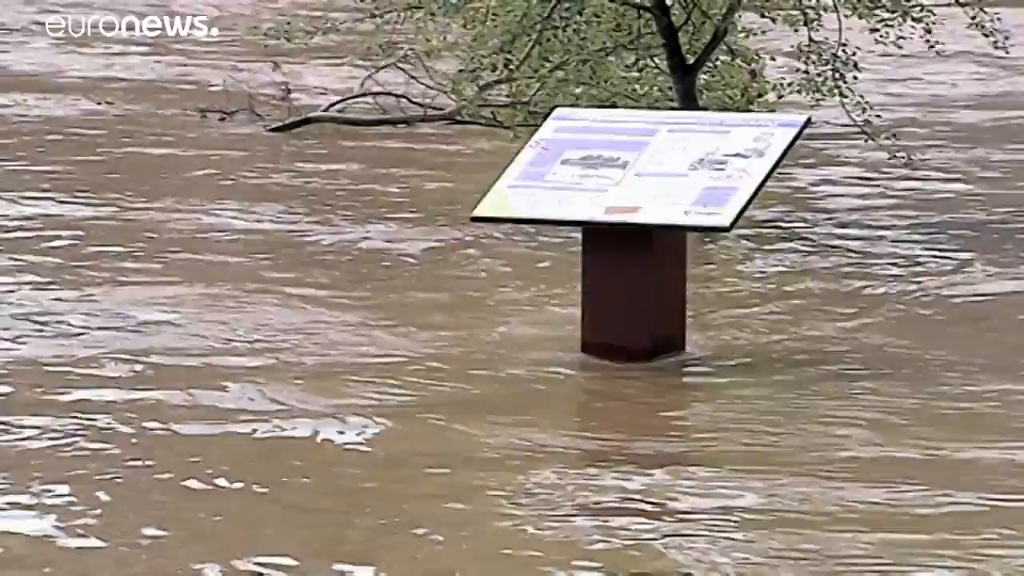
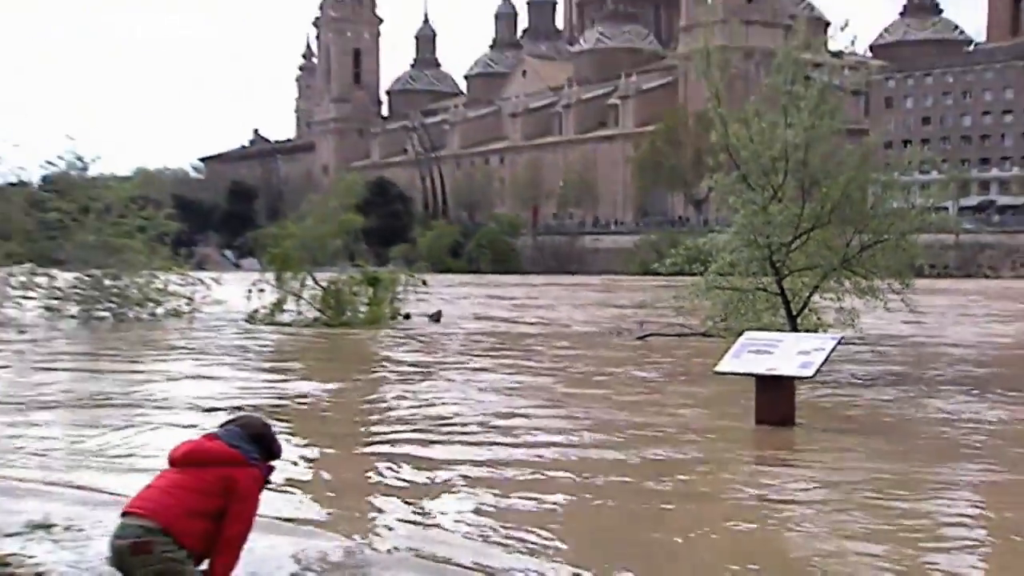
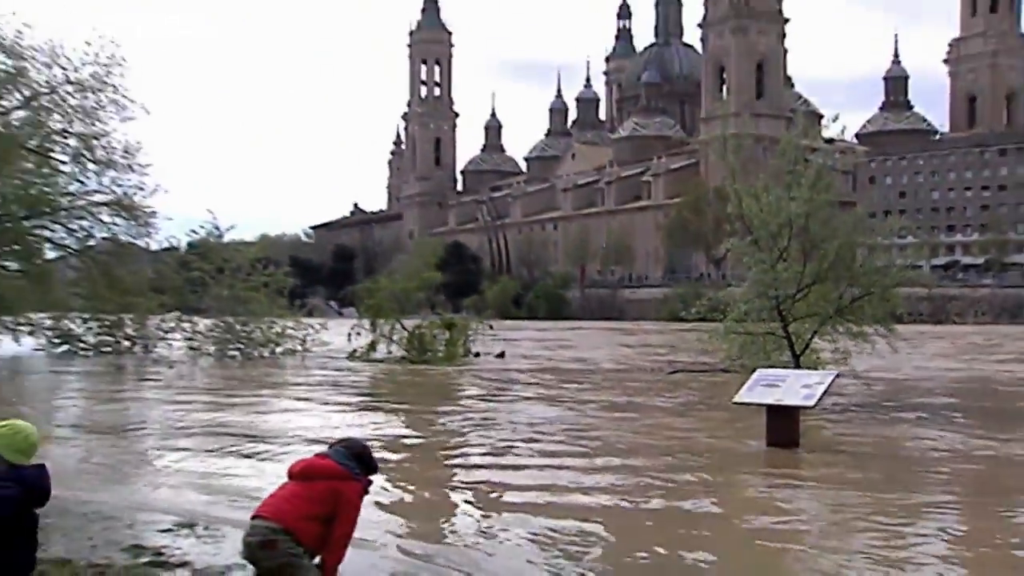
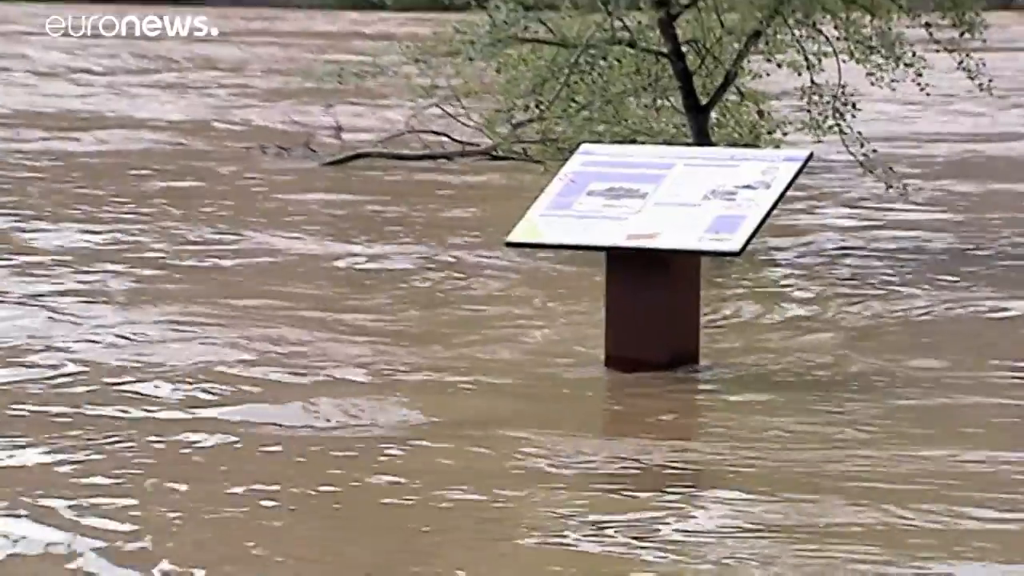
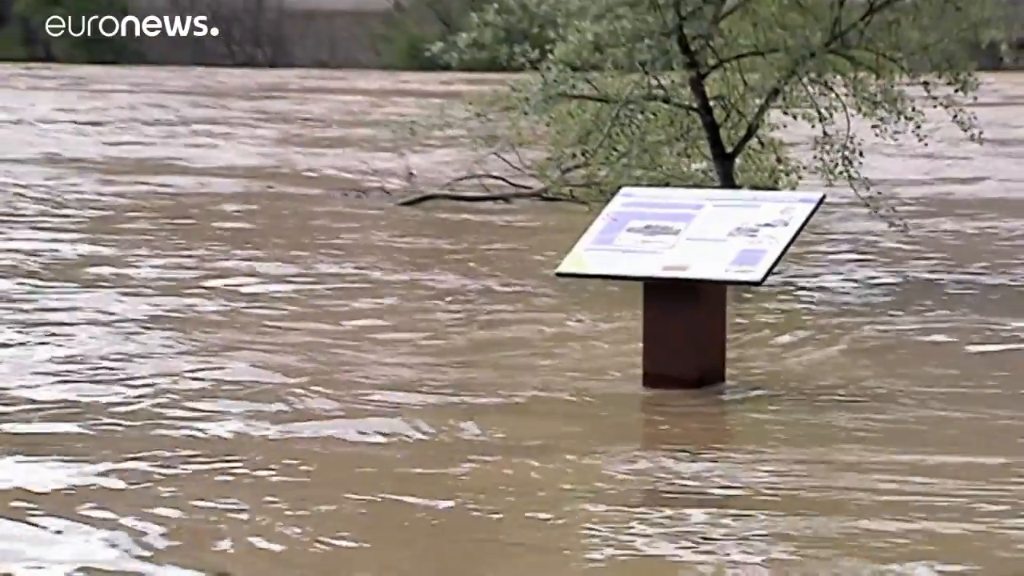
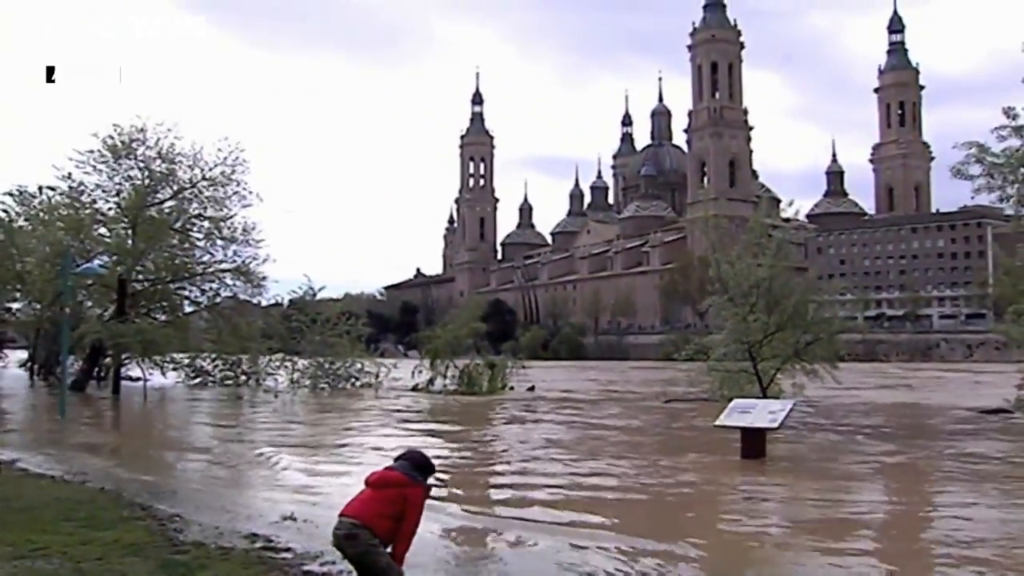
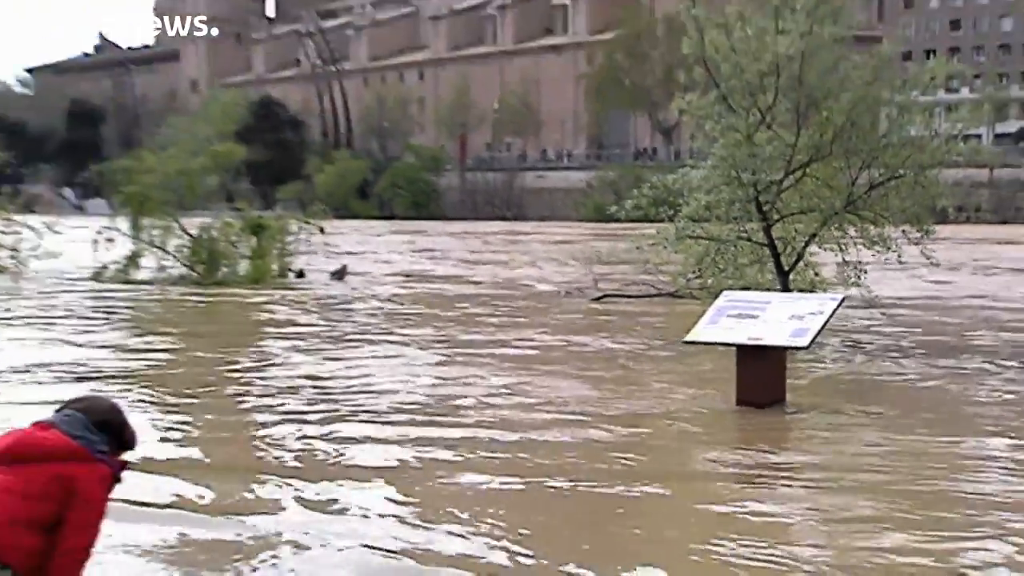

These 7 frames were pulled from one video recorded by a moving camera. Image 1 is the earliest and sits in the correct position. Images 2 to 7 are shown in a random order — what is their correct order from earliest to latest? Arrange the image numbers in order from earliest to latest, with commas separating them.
4, 5, 7, 2, 3, 6
